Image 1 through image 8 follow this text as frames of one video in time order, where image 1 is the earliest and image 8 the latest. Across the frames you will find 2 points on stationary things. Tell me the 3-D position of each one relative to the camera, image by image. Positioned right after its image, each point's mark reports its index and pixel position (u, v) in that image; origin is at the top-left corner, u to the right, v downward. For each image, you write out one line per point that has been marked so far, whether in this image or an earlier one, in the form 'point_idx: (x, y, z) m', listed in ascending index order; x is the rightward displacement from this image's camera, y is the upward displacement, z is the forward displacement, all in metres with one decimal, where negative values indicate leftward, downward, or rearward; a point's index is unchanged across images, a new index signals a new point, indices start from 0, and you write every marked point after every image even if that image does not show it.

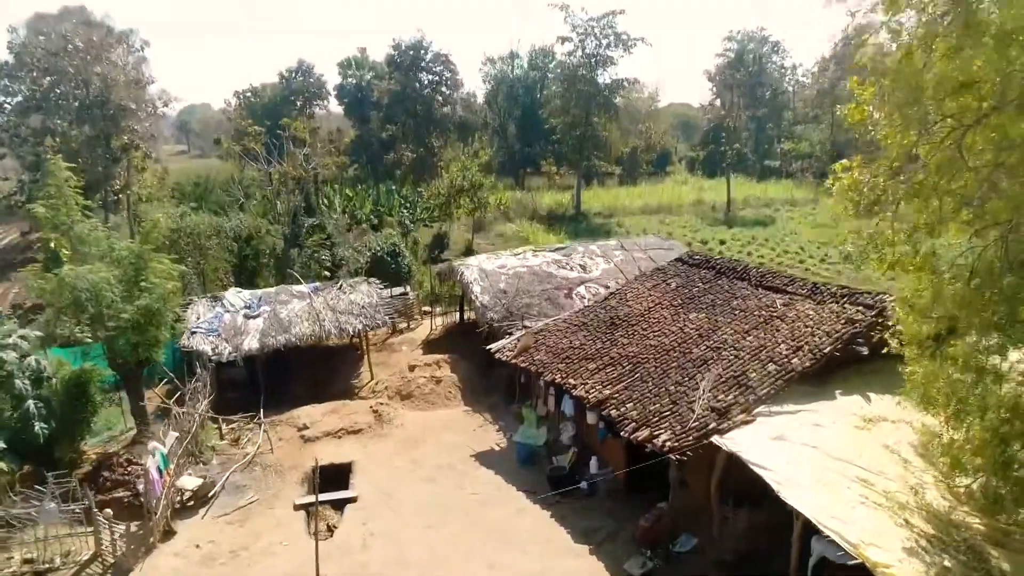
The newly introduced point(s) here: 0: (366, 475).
0: (-2.3, -2.9, +11.2) m
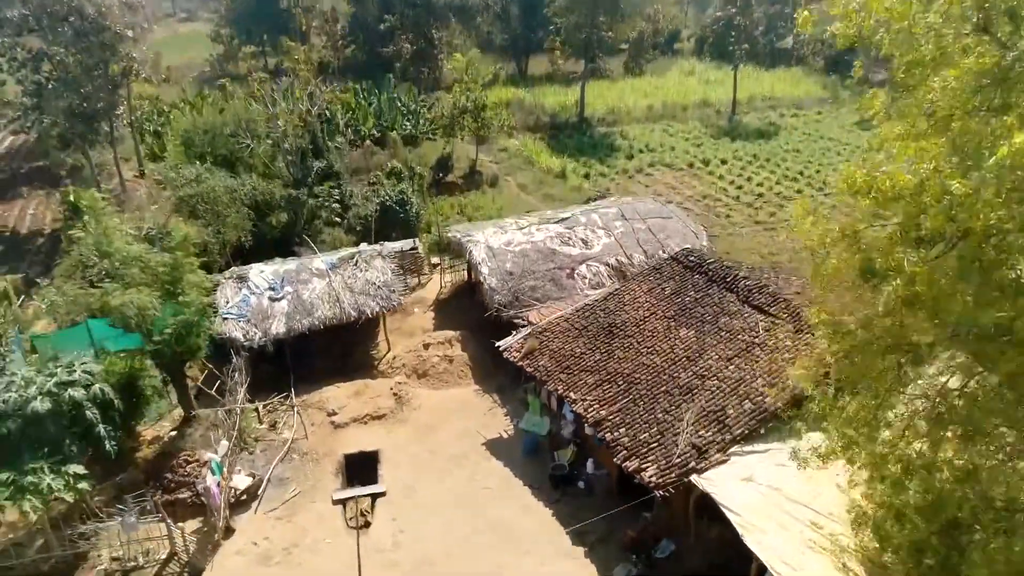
0: (-2.2, -3.2, +12.9) m
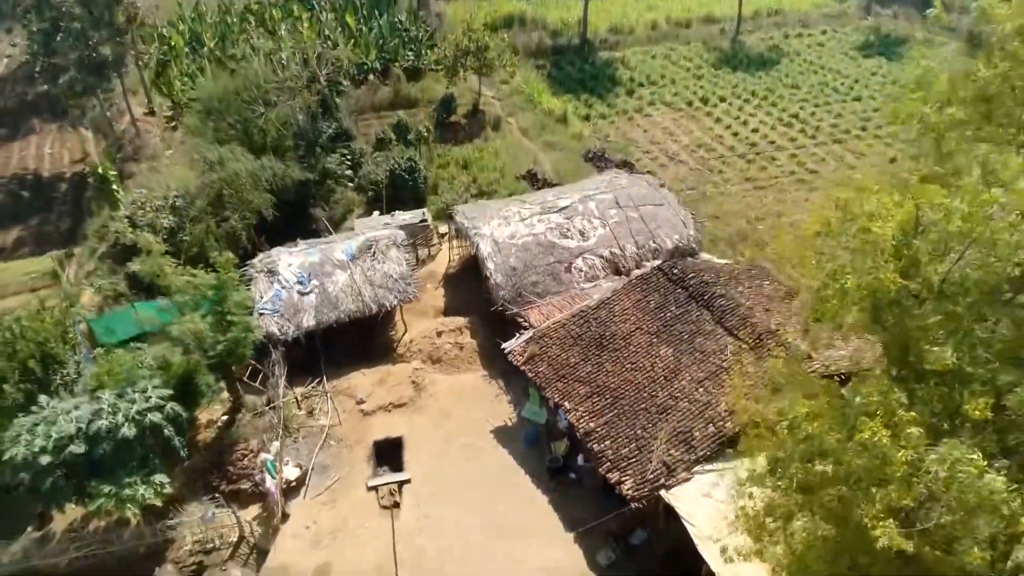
0: (-2.1, -3.5, +15.3) m
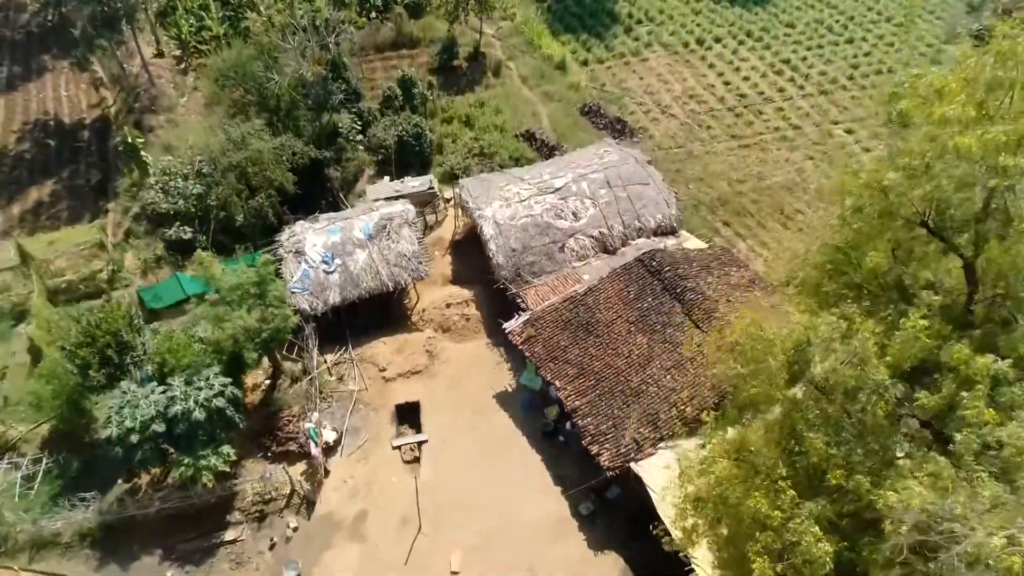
0: (-2.1, -3.2, +18.2) m
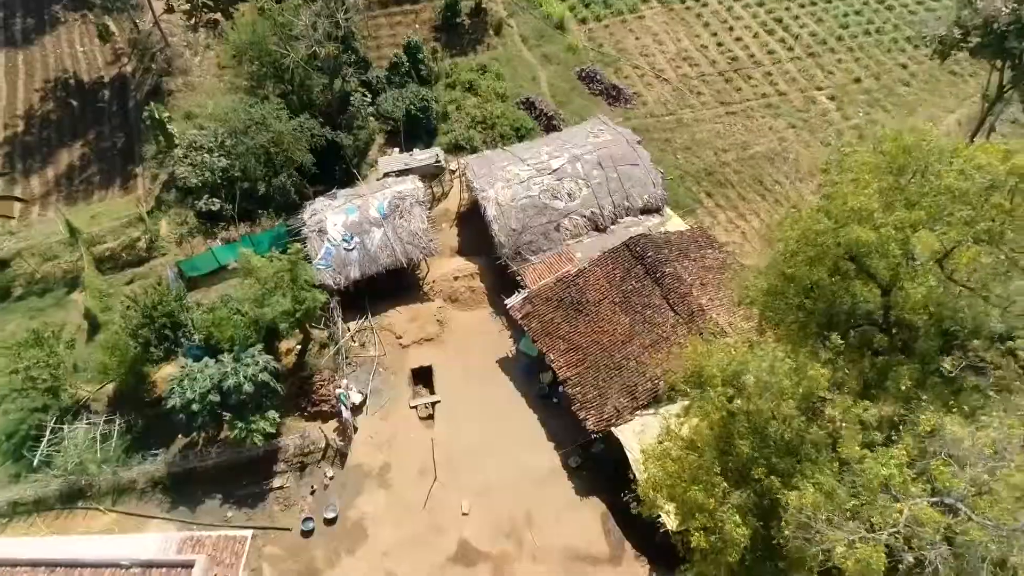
0: (-2.1, -2.6, +21.1) m
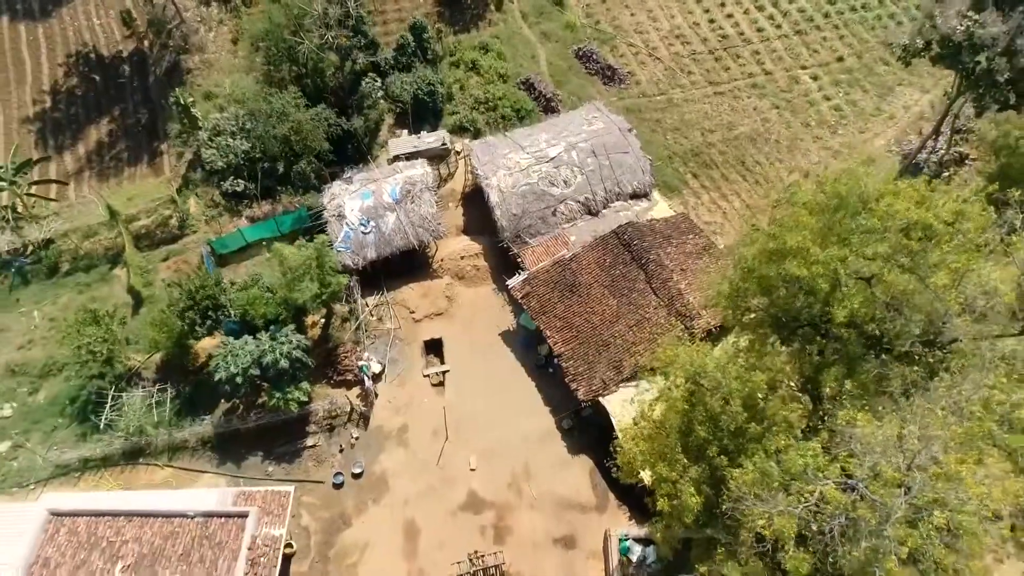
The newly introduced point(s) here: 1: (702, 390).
0: (-2.1, -2.0, +23.8) m
1: (+3.9, -2.1, +14.5) m
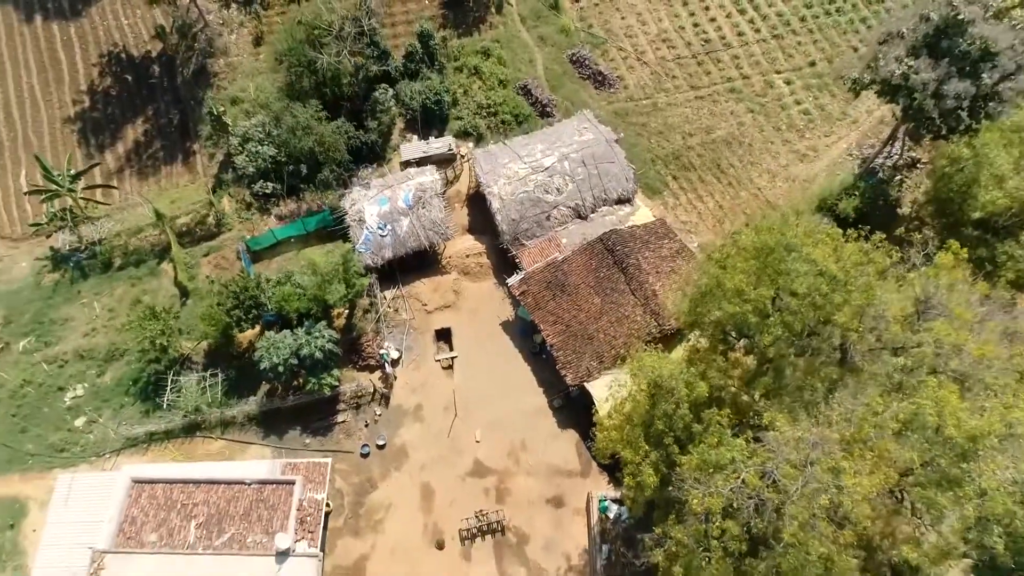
0: (-2.1, -1.9, +27.6) m
1: (+3.9, -2.7, +18.3) m
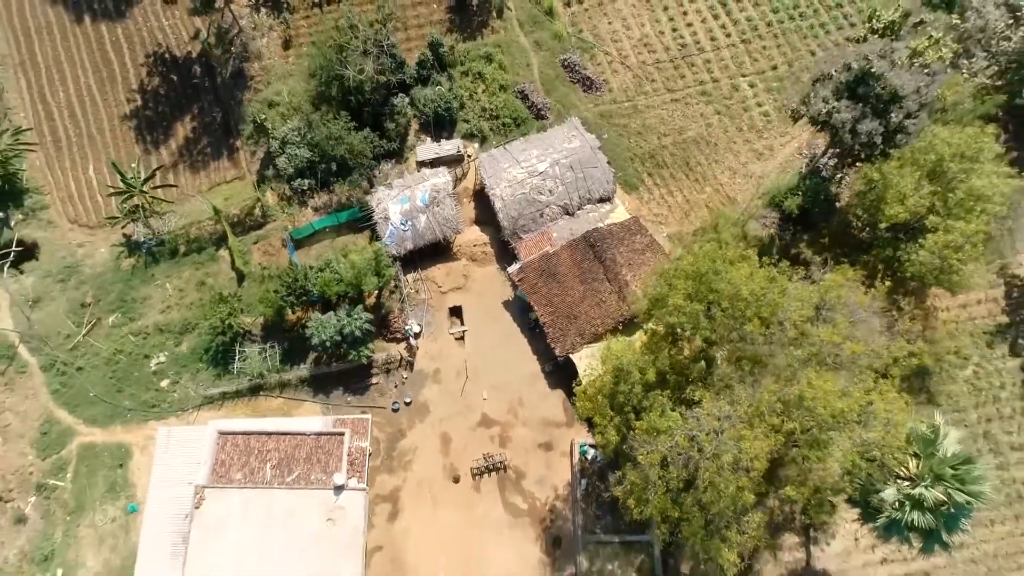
0: (-2.1, -1.2, +33.8) m
1: (+3.8, -3.0, +24.7) m
